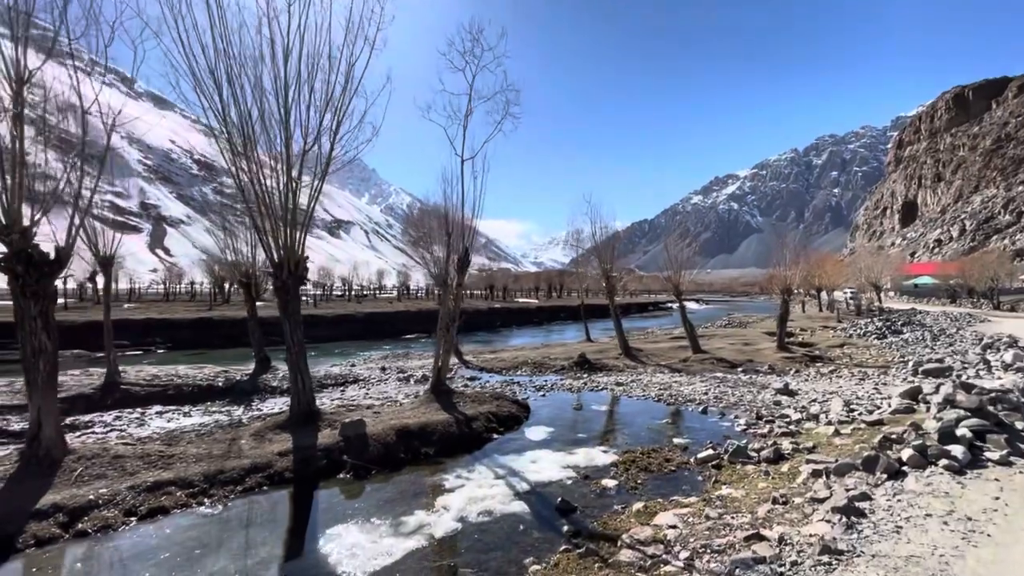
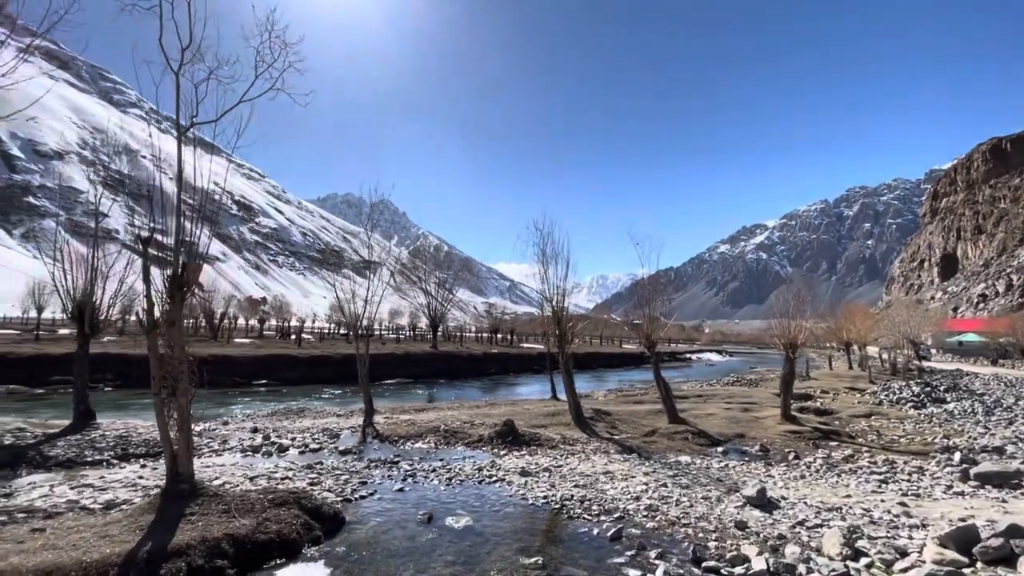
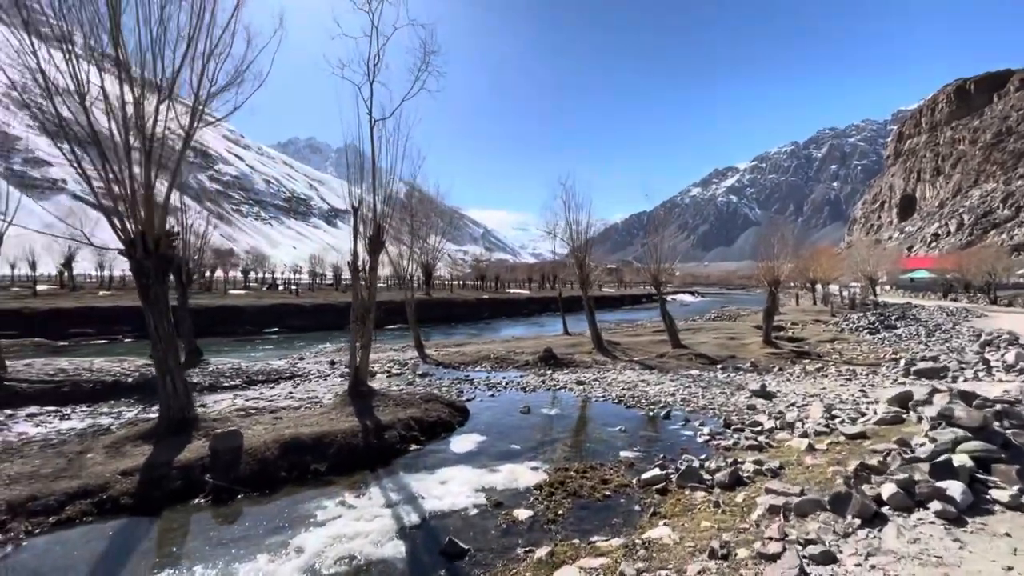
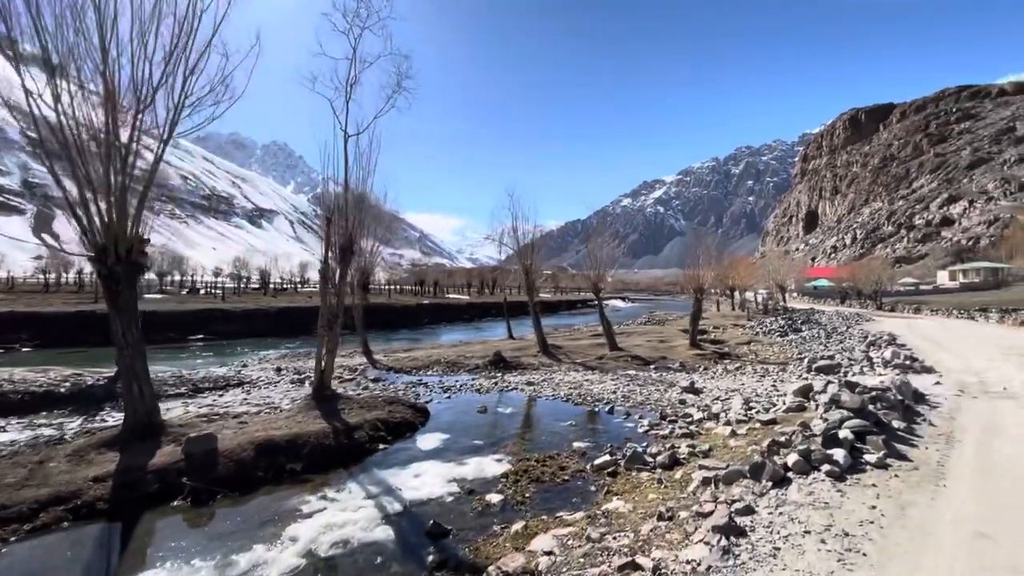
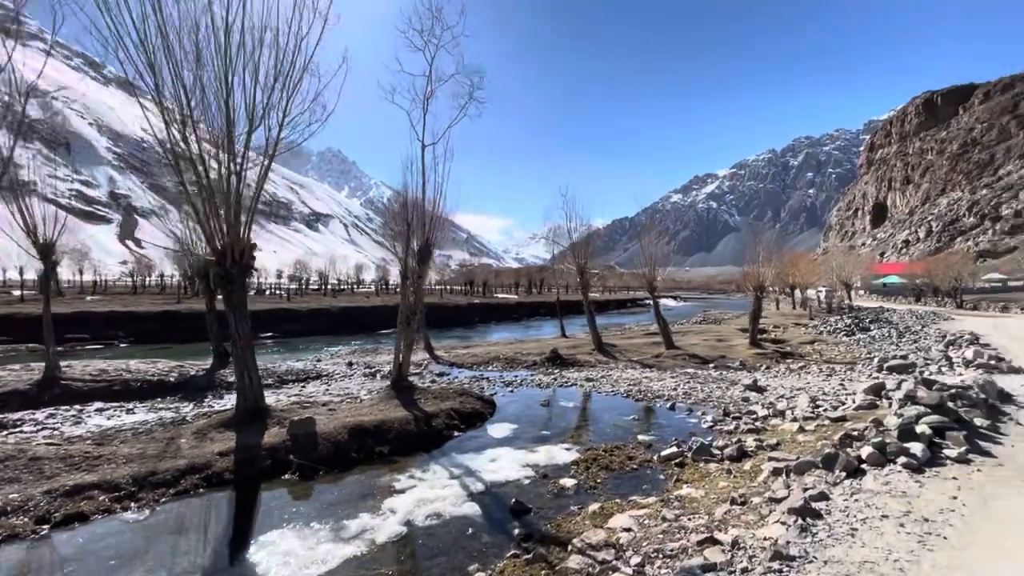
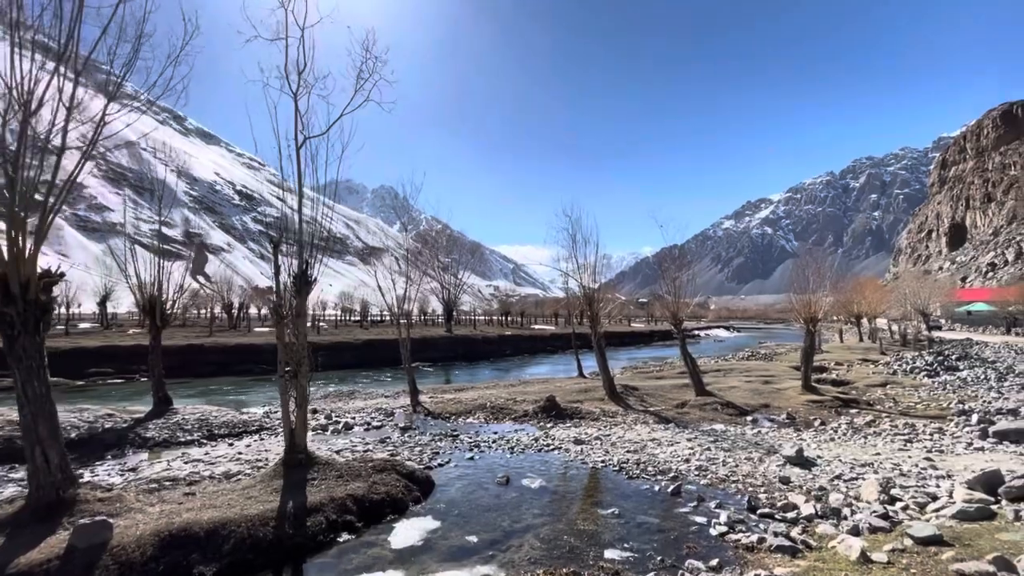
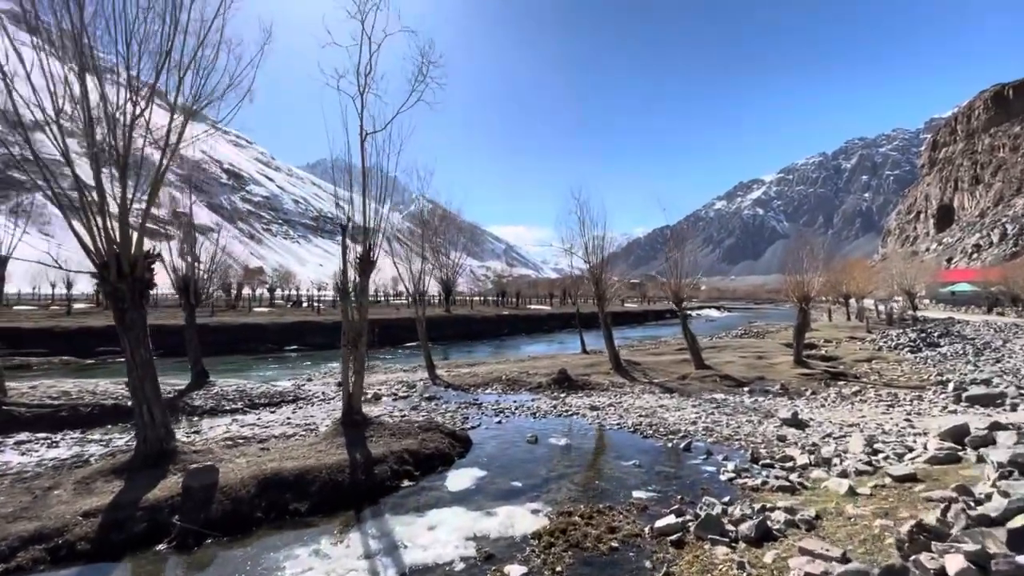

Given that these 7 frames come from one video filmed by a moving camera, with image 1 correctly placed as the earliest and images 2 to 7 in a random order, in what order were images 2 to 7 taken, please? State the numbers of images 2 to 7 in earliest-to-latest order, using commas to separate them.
5, 4, 3, 7, 6, 2
